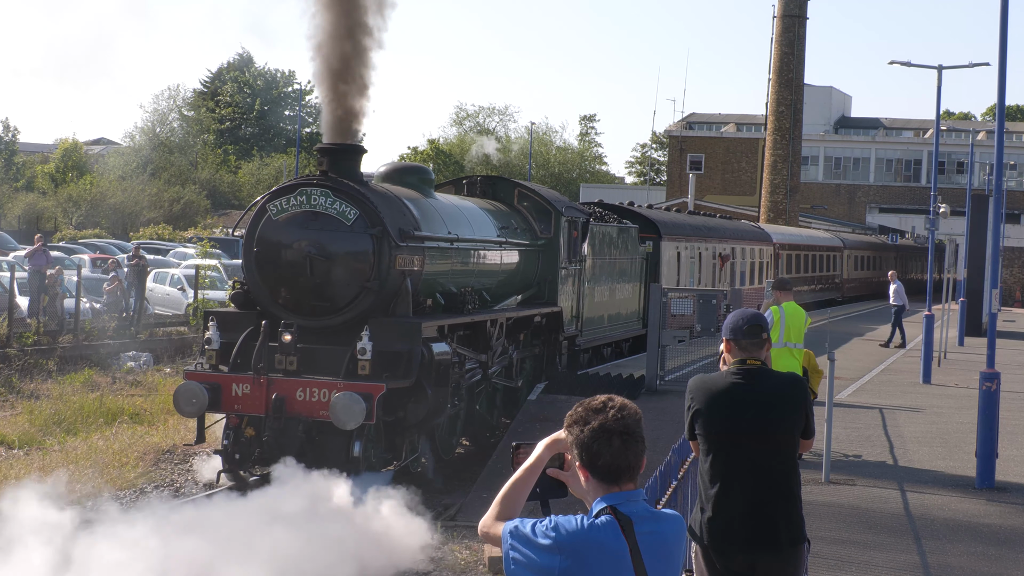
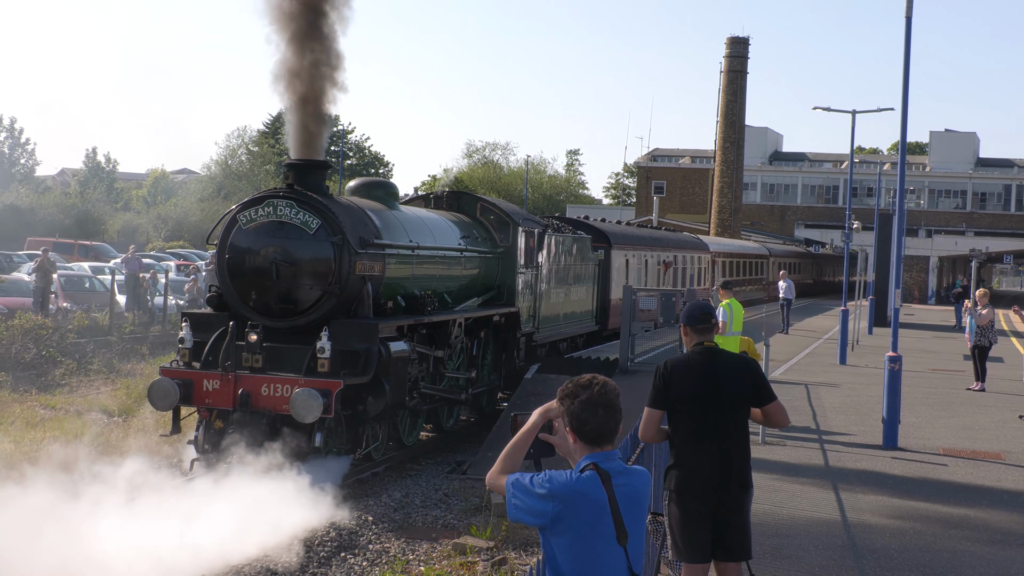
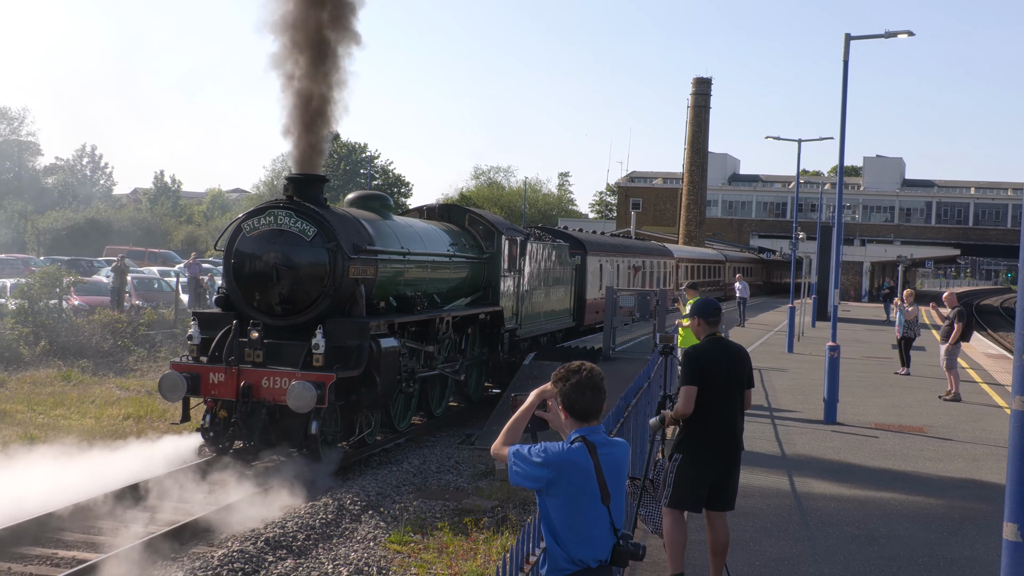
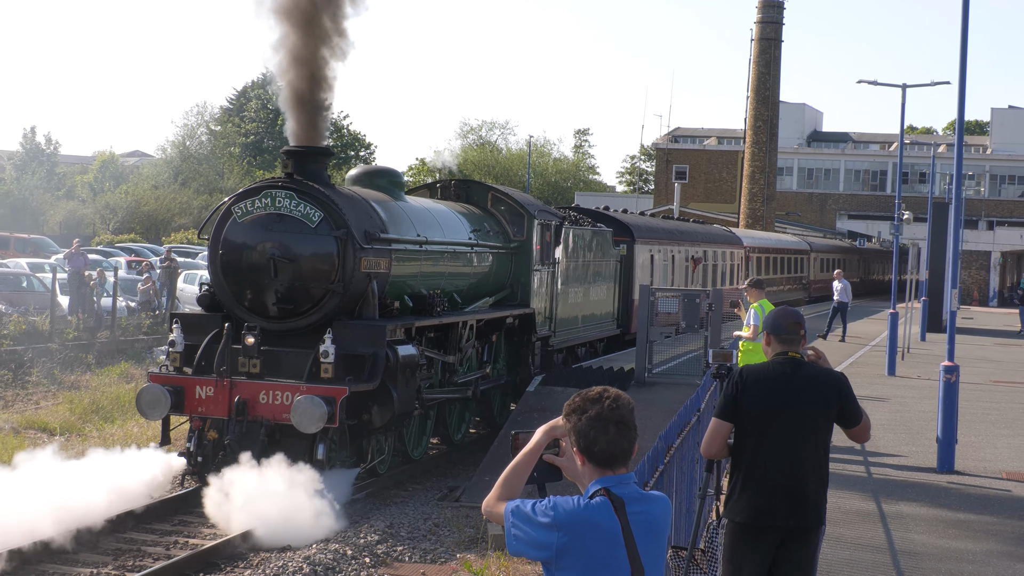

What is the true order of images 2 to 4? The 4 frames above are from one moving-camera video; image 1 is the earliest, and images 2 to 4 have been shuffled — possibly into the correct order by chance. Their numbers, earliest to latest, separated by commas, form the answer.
4, 2, 3
